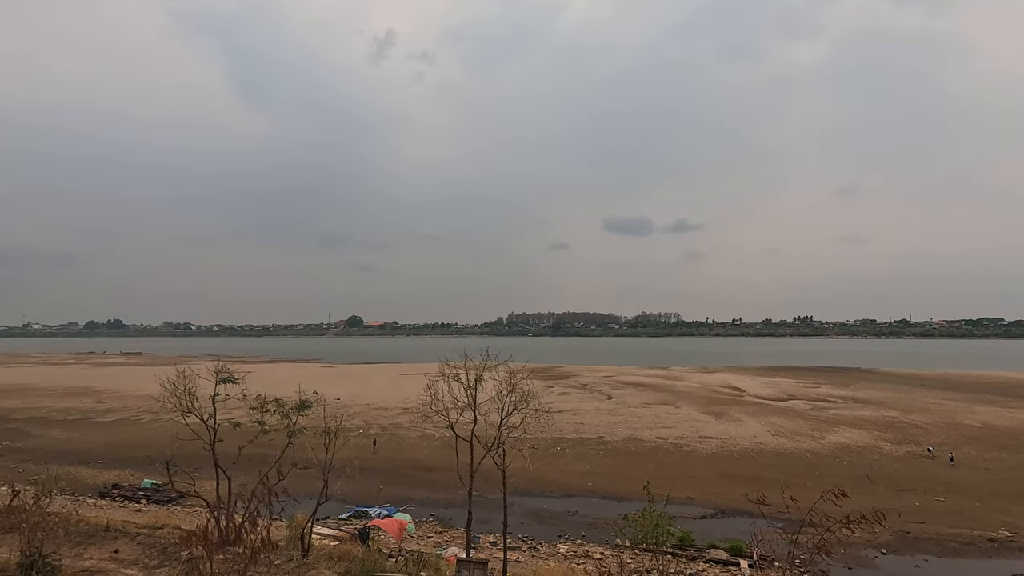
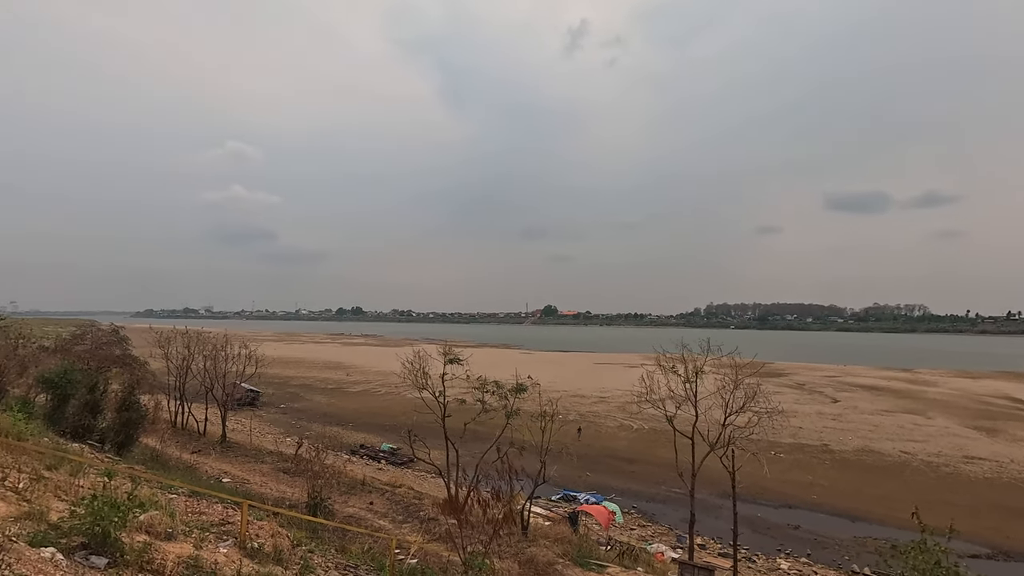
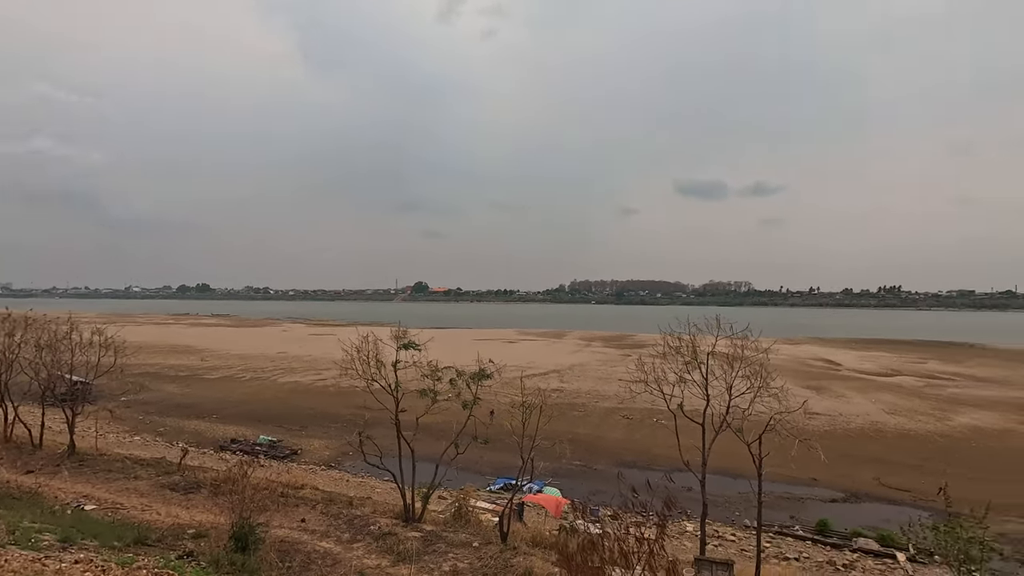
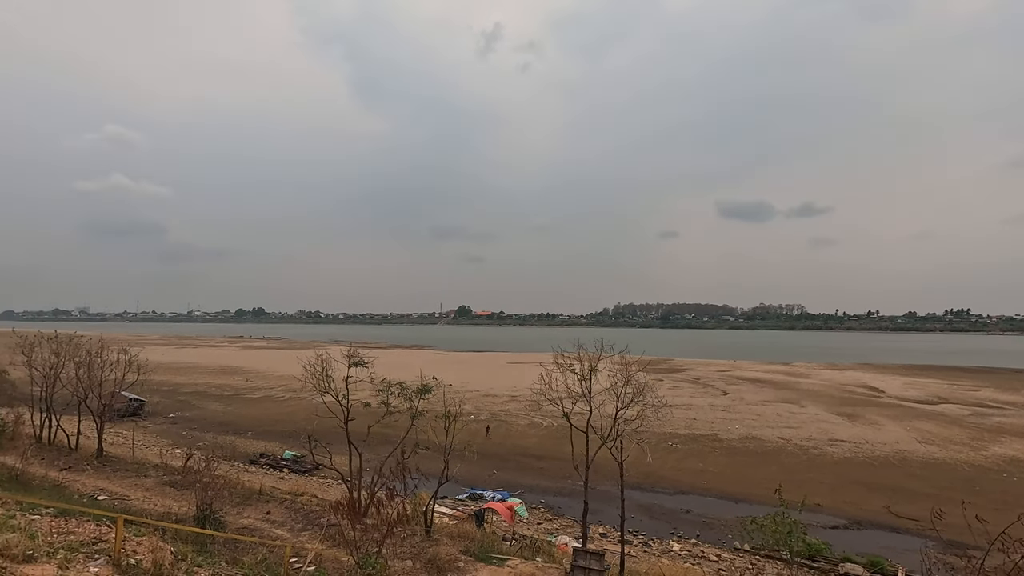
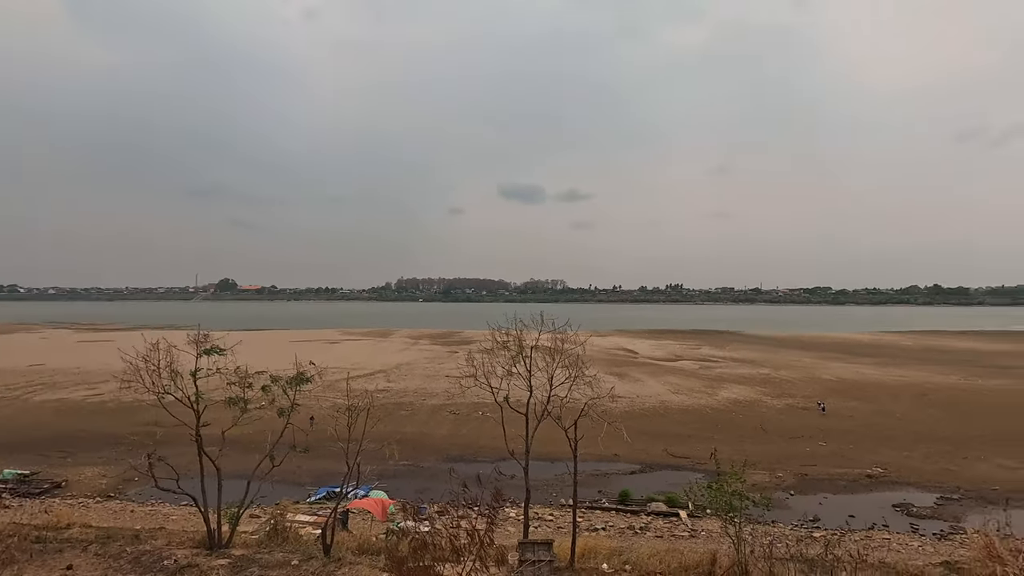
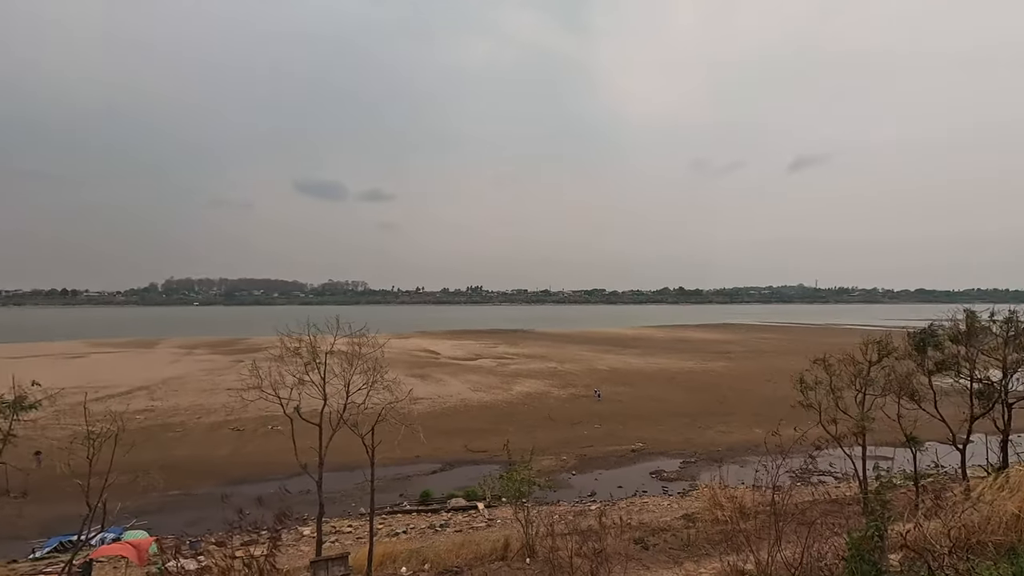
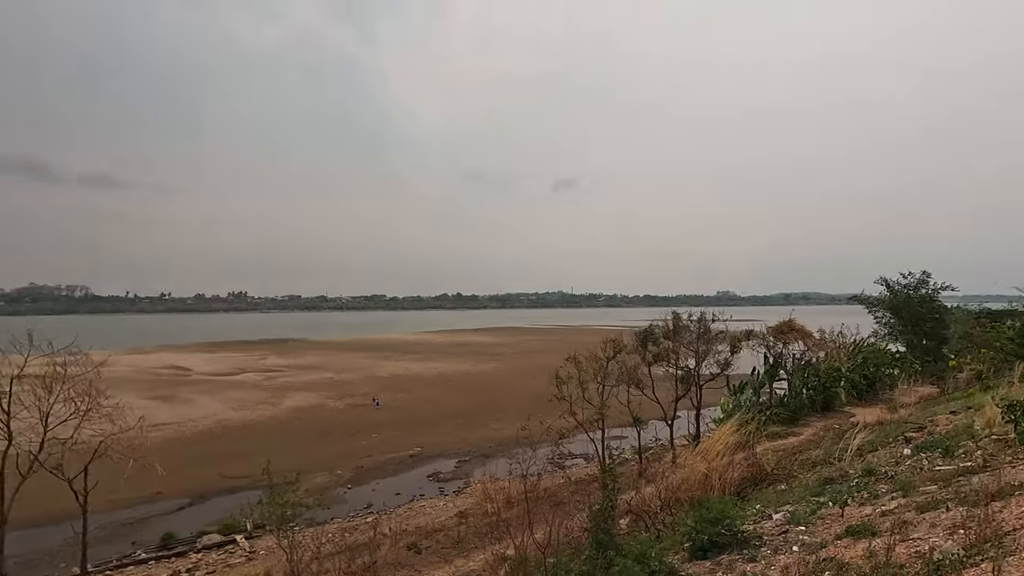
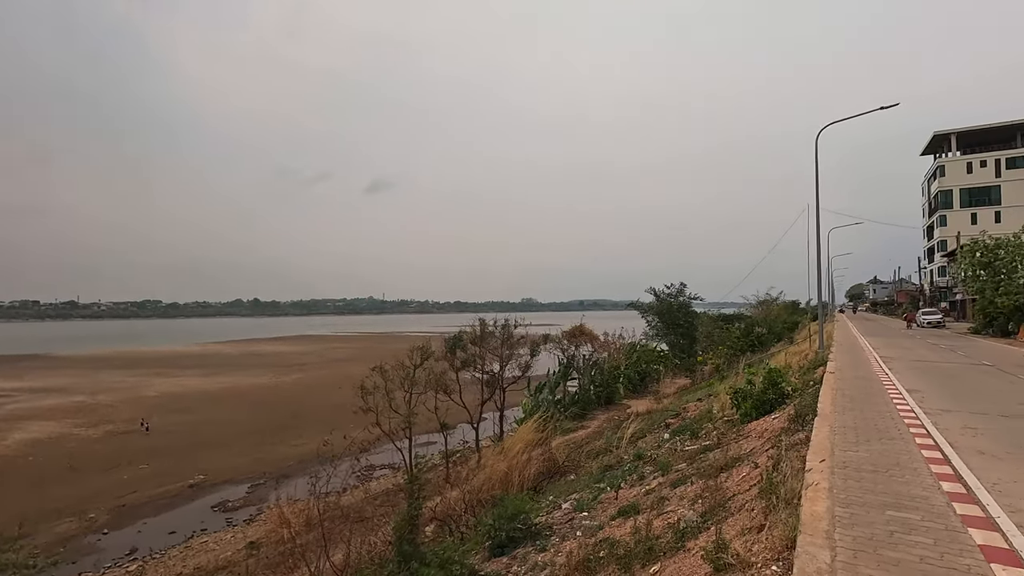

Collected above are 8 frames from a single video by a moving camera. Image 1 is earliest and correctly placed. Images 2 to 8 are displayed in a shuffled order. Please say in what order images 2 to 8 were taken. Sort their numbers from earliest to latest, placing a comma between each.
4, 2, 3, 5, 6, 7, 8
